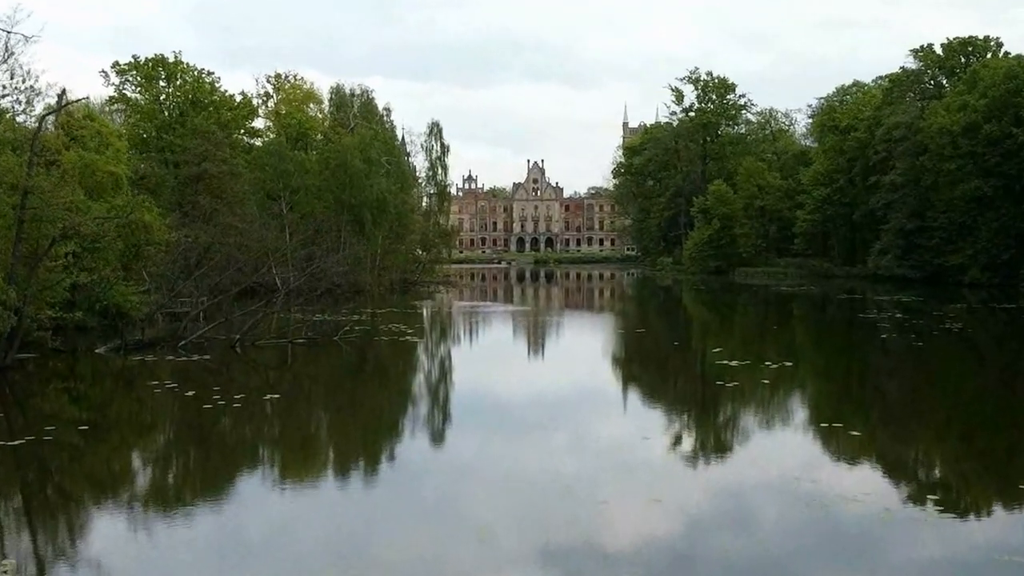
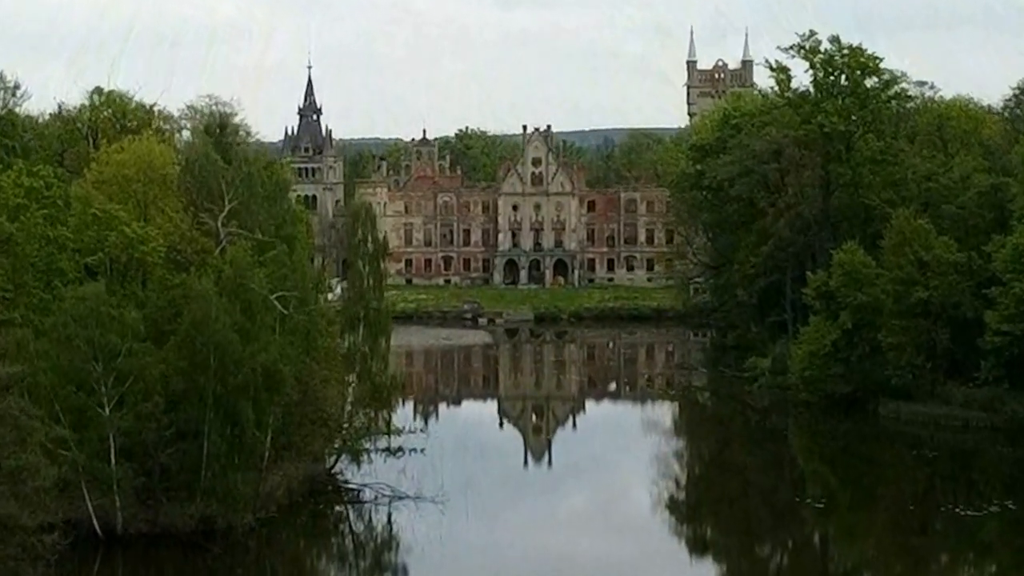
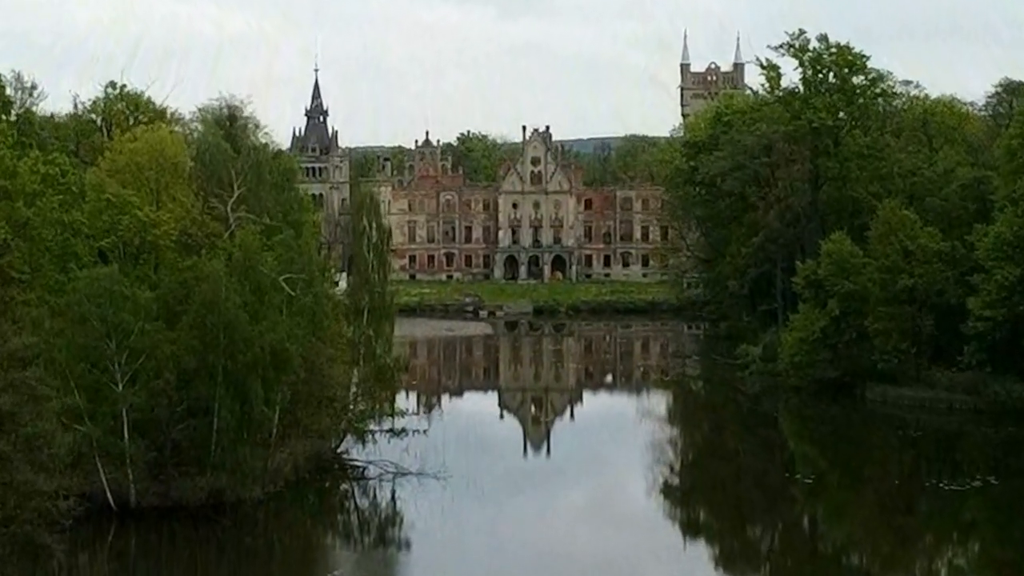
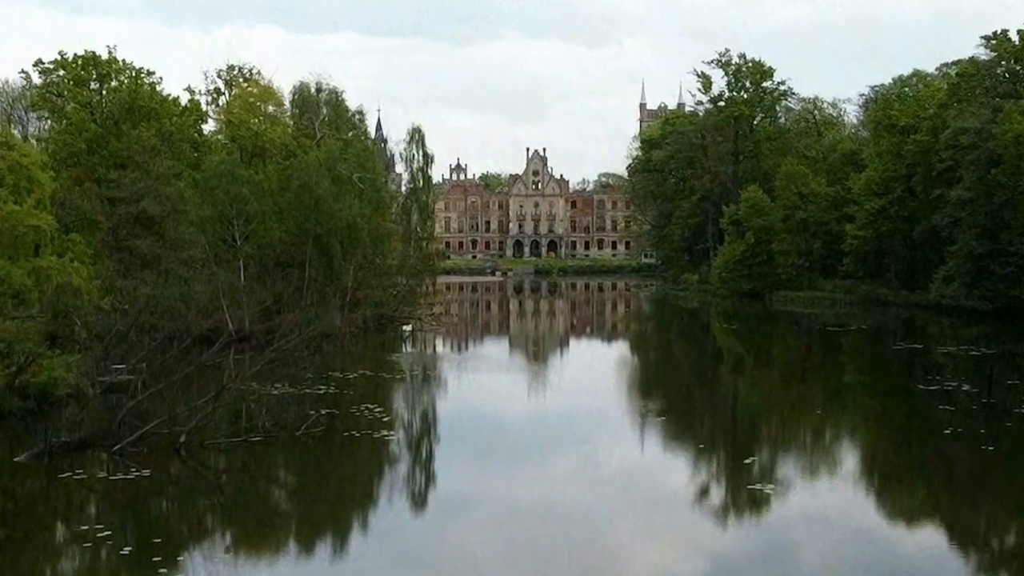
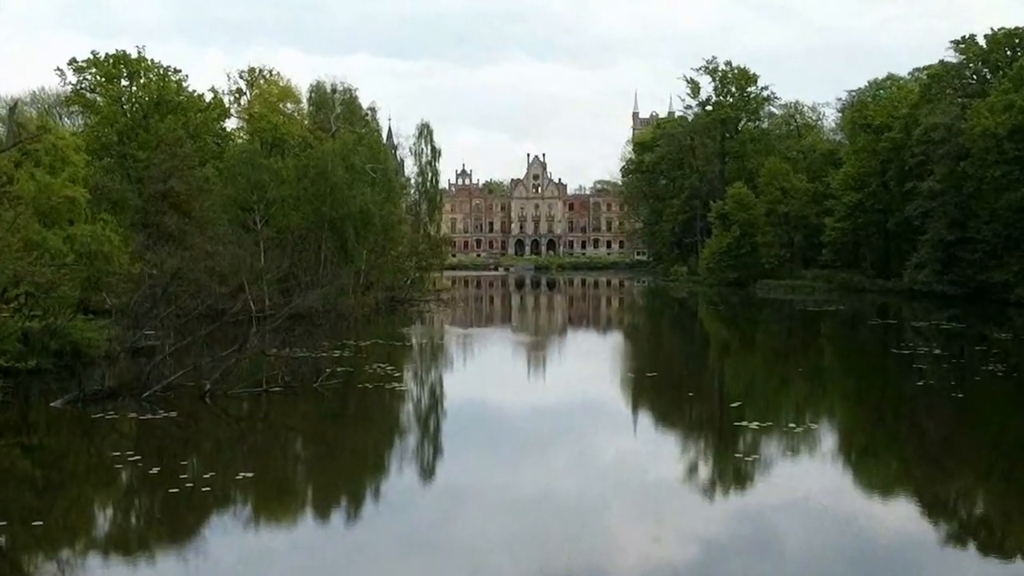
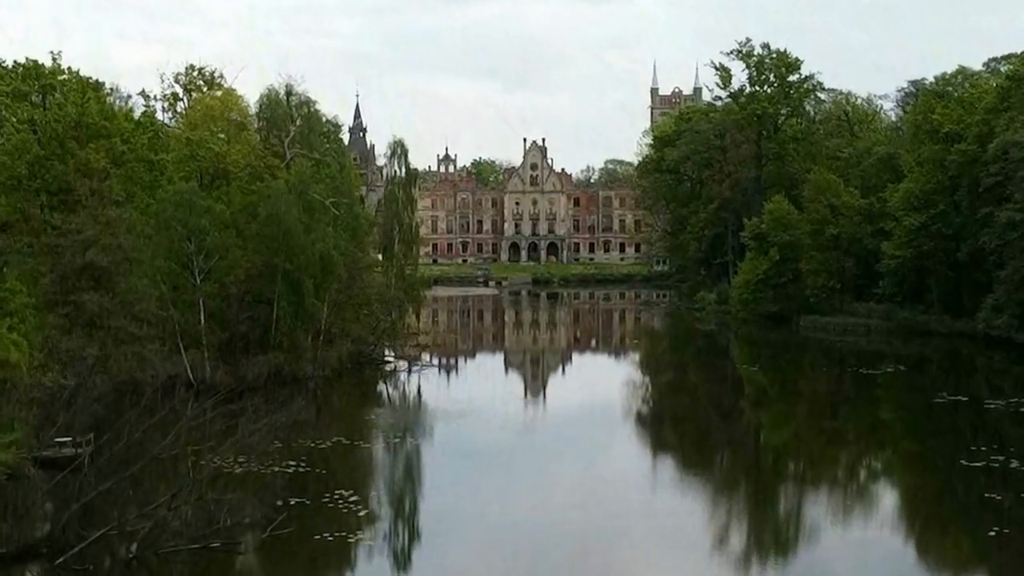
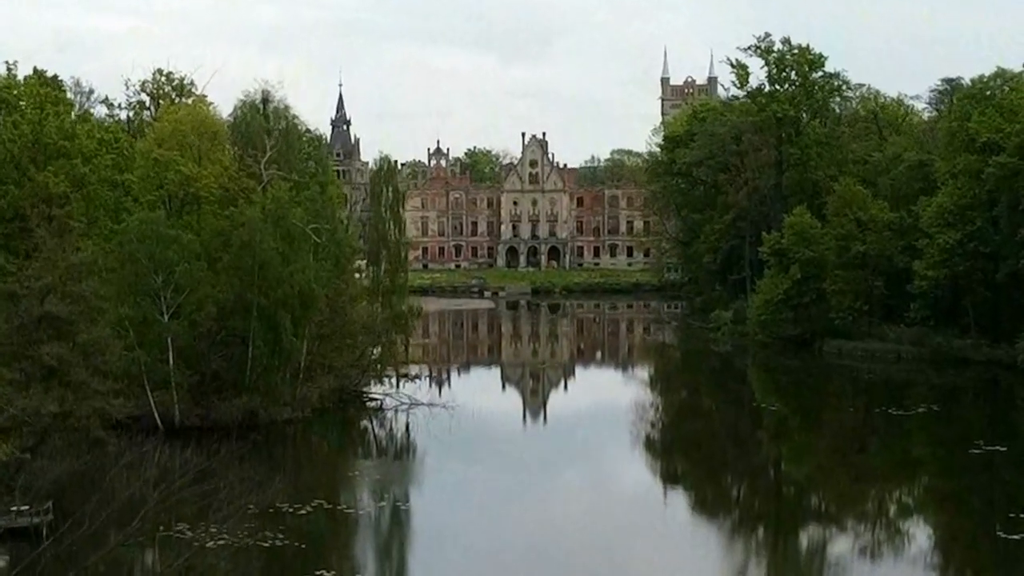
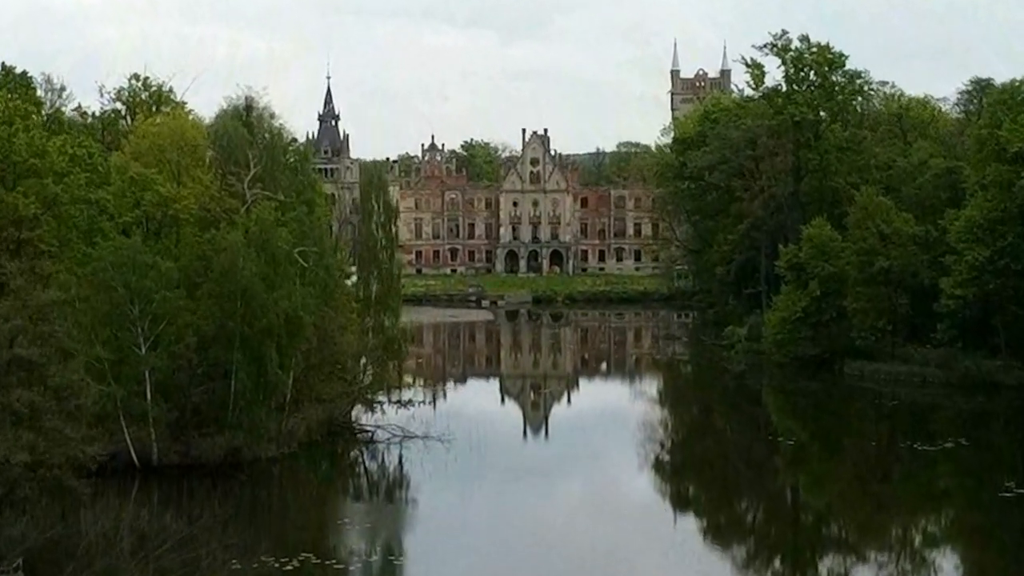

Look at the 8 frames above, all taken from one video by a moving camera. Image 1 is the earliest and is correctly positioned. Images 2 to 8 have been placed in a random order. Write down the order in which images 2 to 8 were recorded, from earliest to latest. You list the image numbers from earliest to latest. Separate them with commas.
5, 4, 6, 7, 8, 3, 2
